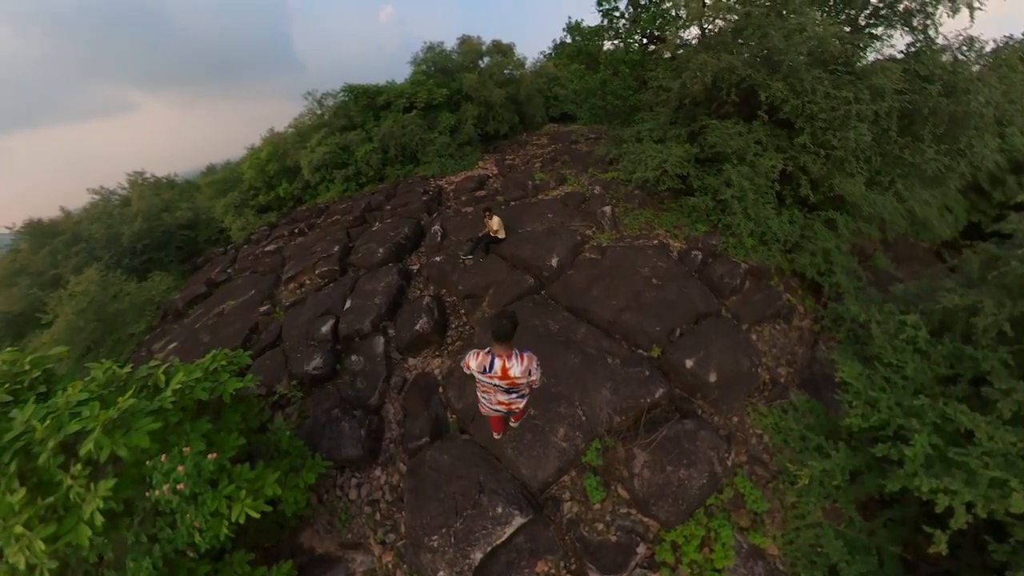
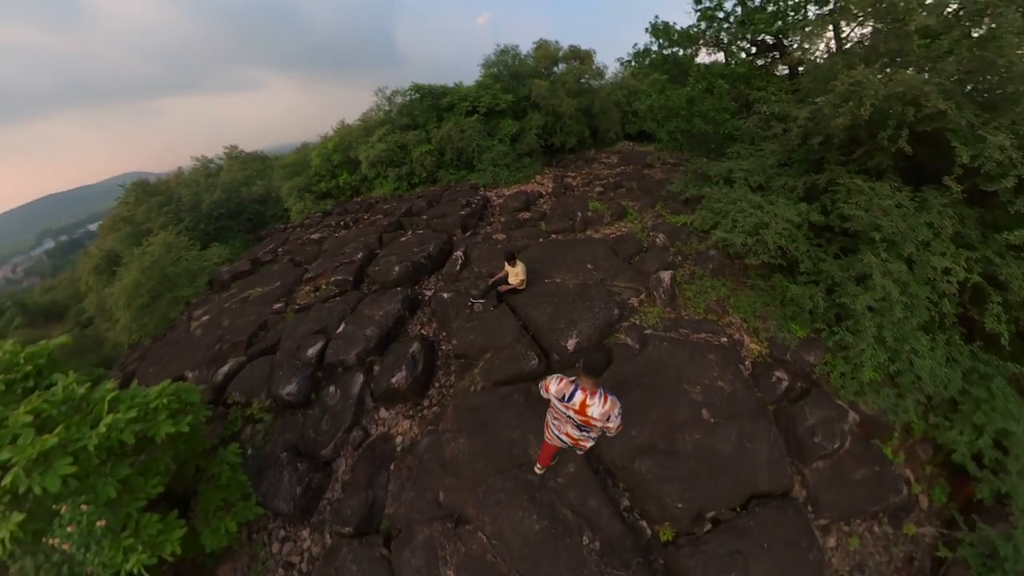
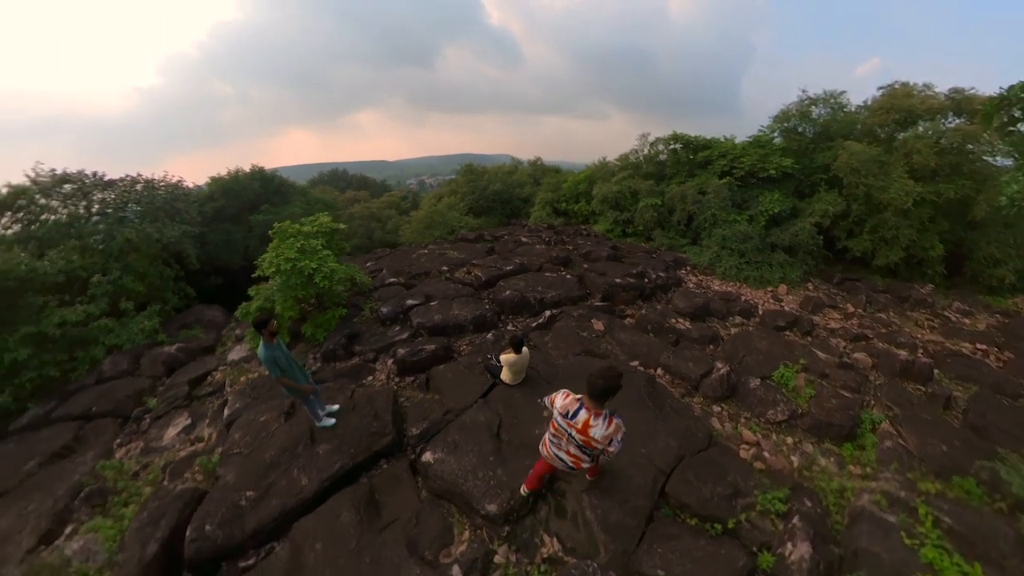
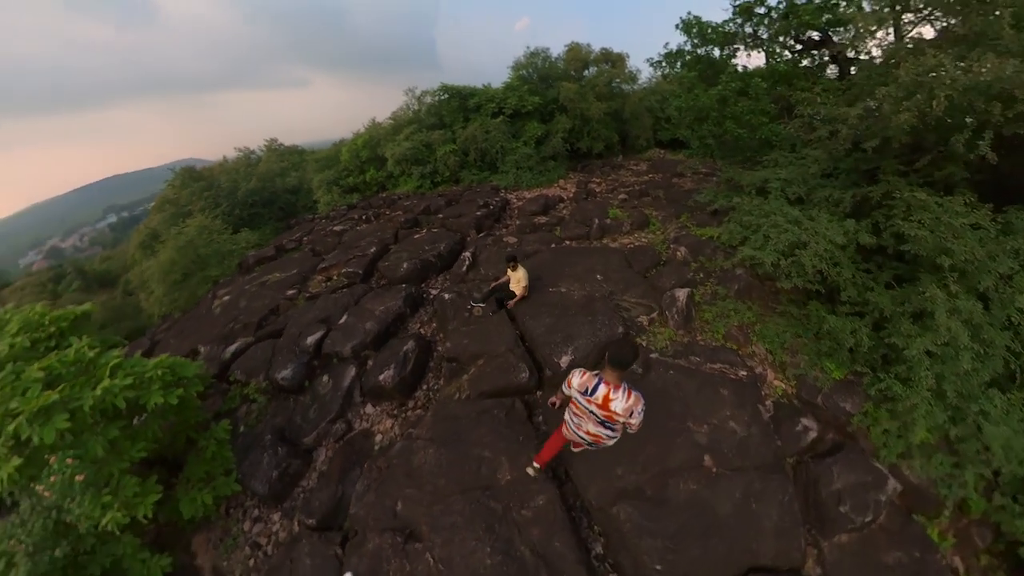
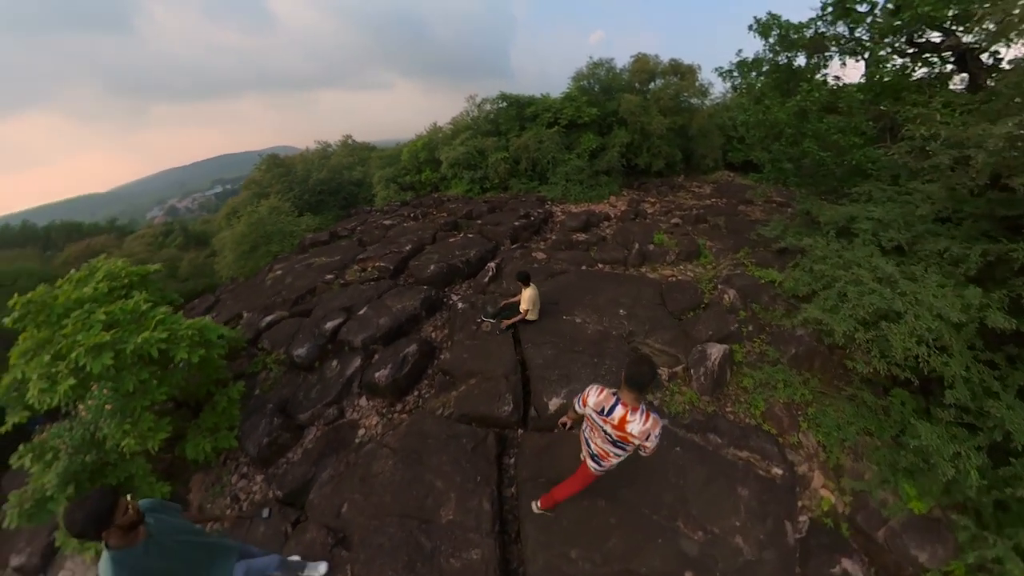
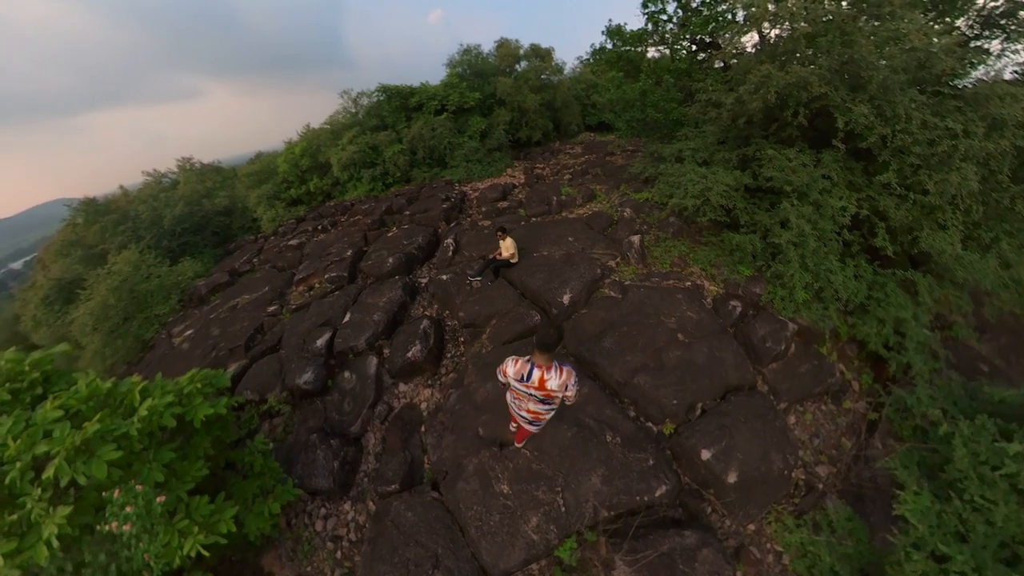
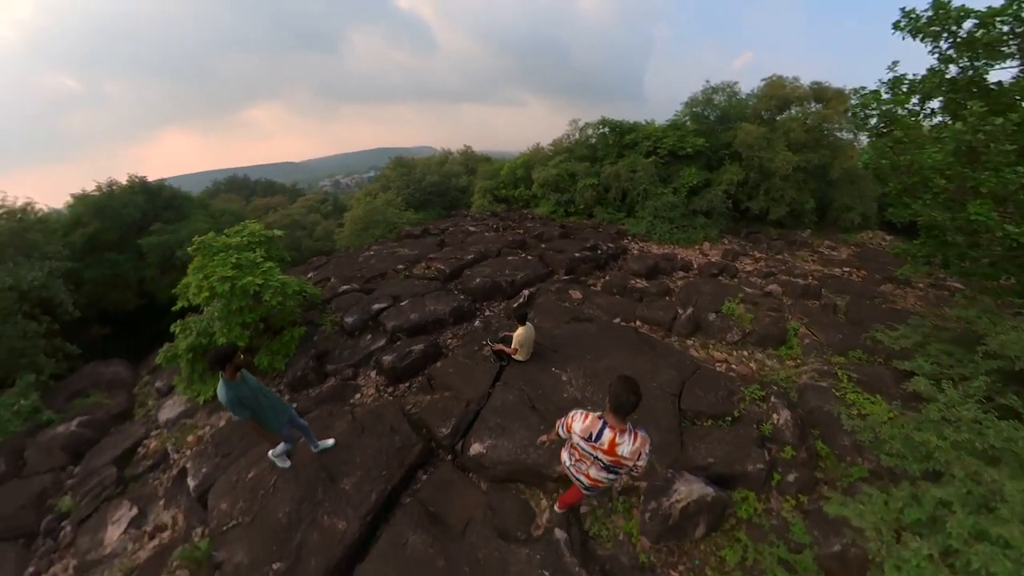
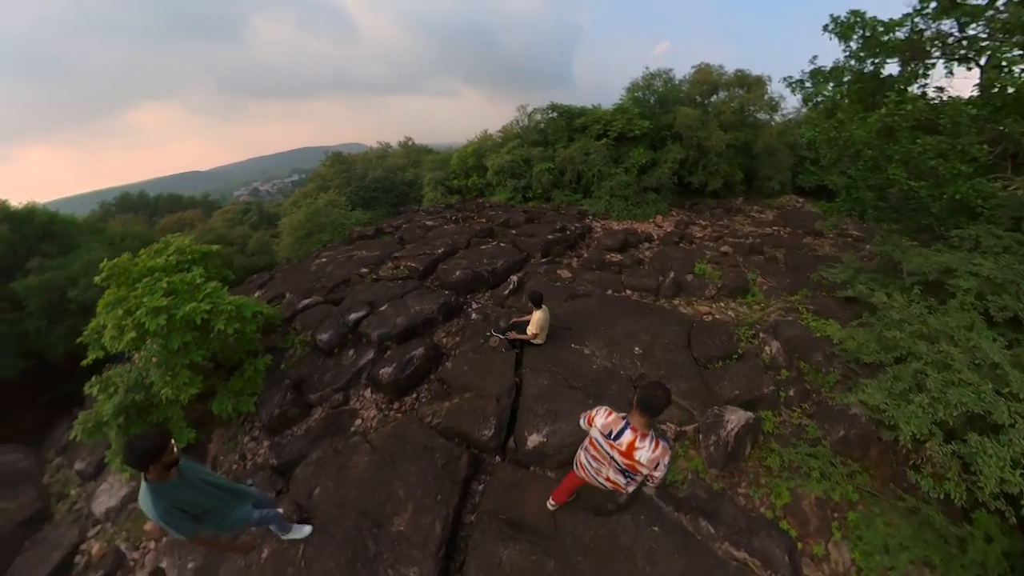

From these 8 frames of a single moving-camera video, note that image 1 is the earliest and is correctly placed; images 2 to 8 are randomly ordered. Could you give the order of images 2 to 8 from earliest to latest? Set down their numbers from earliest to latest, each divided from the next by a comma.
6, 2, 4, 5, 8, 7, 3
